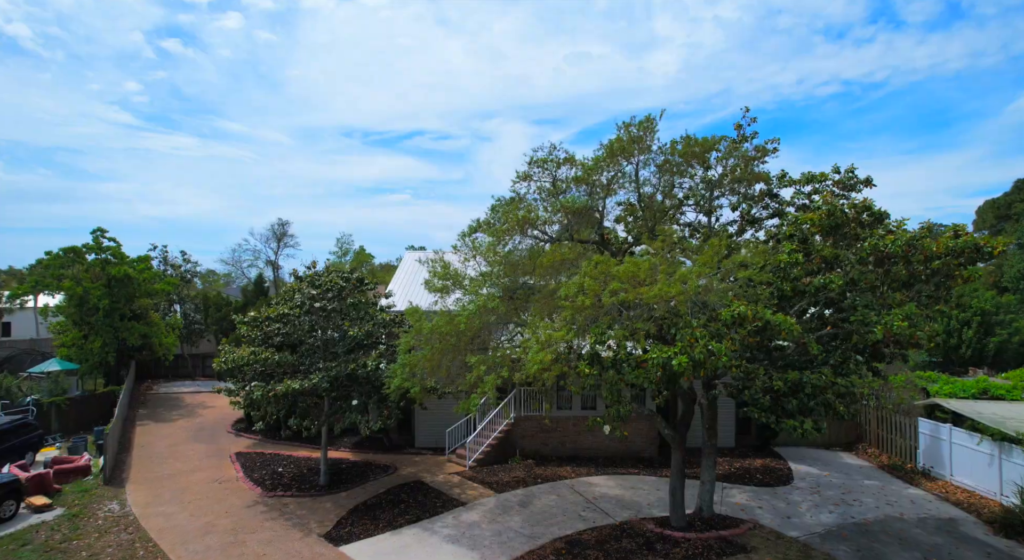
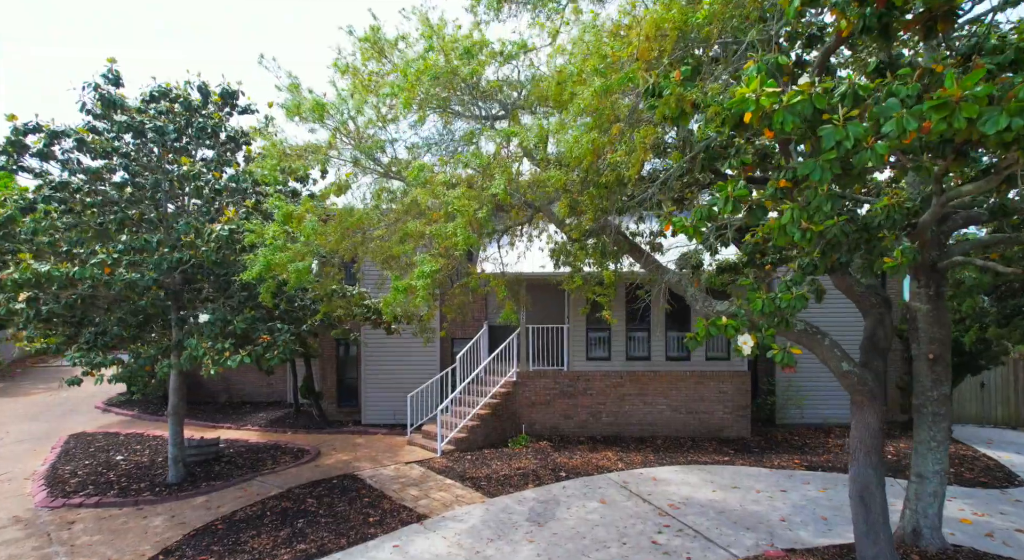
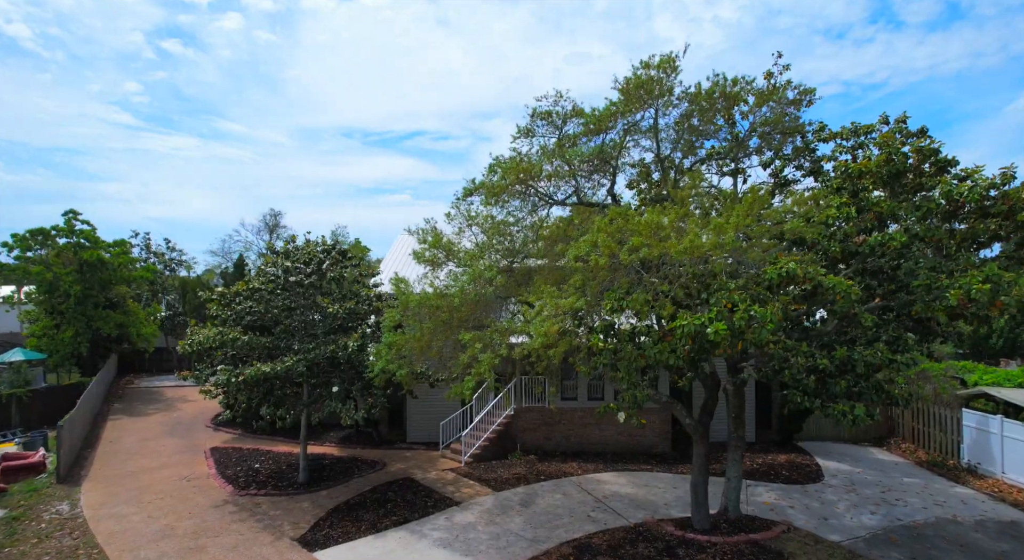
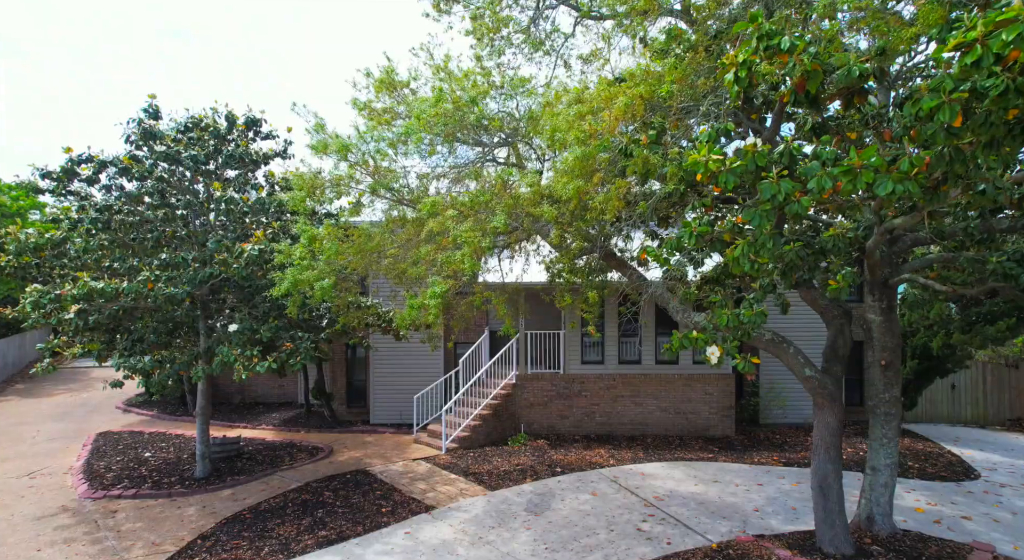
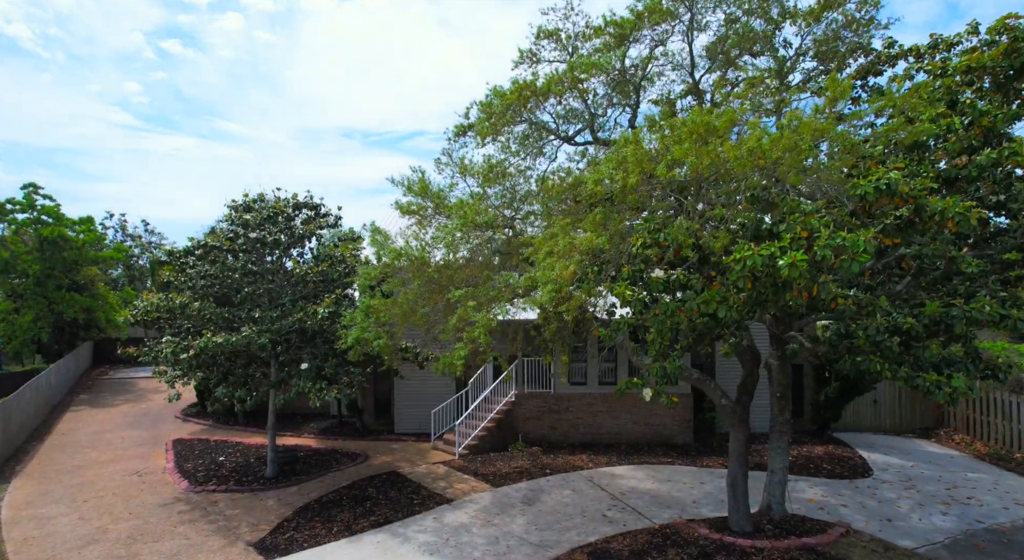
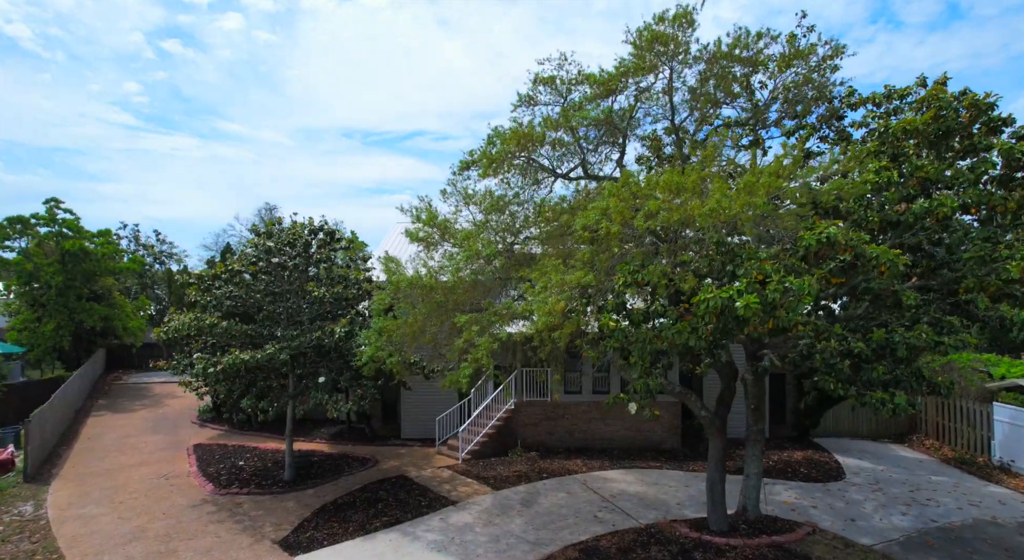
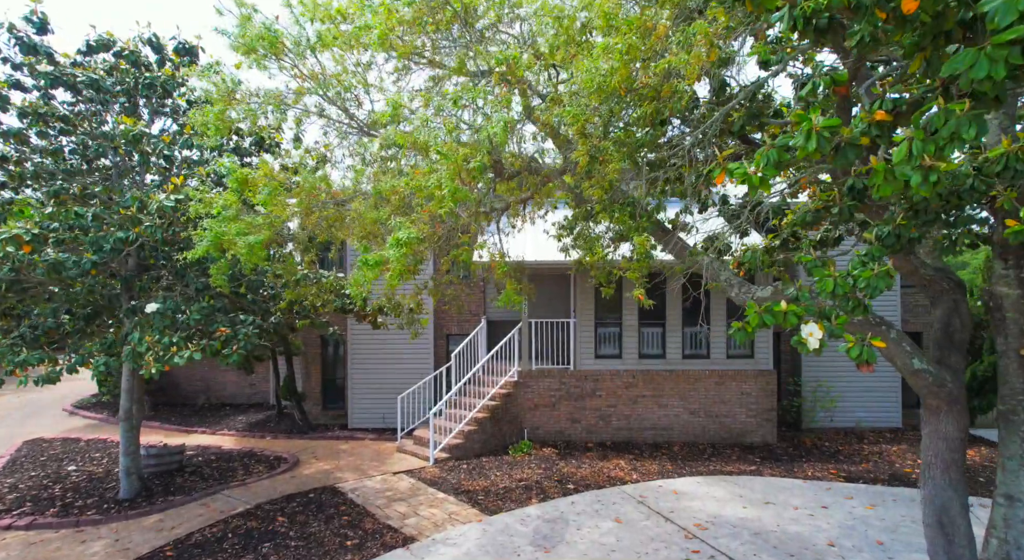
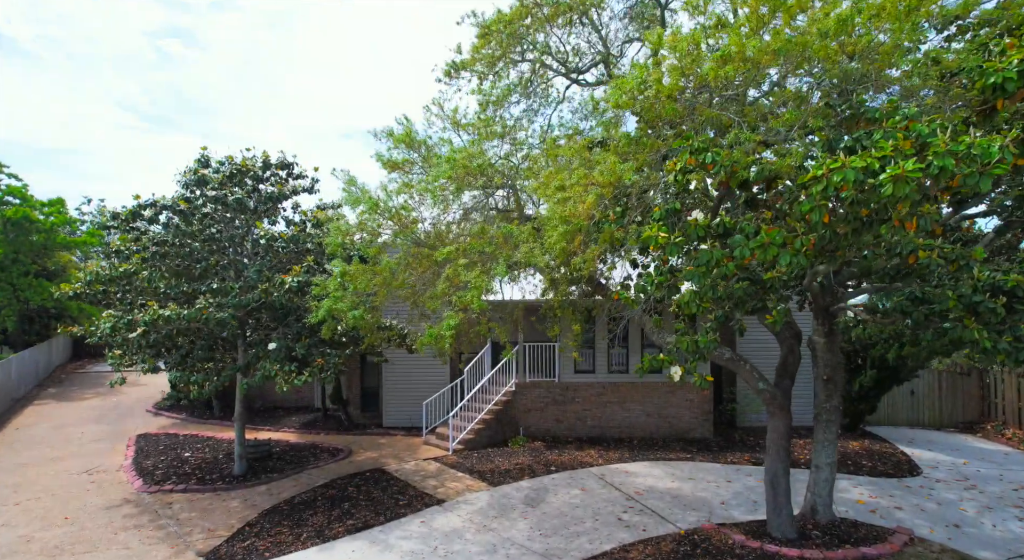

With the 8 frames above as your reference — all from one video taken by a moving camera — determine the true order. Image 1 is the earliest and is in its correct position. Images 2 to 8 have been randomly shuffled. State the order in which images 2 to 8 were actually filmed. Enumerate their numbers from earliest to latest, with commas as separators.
3, 6, 5, 8, 4, 2, 7
